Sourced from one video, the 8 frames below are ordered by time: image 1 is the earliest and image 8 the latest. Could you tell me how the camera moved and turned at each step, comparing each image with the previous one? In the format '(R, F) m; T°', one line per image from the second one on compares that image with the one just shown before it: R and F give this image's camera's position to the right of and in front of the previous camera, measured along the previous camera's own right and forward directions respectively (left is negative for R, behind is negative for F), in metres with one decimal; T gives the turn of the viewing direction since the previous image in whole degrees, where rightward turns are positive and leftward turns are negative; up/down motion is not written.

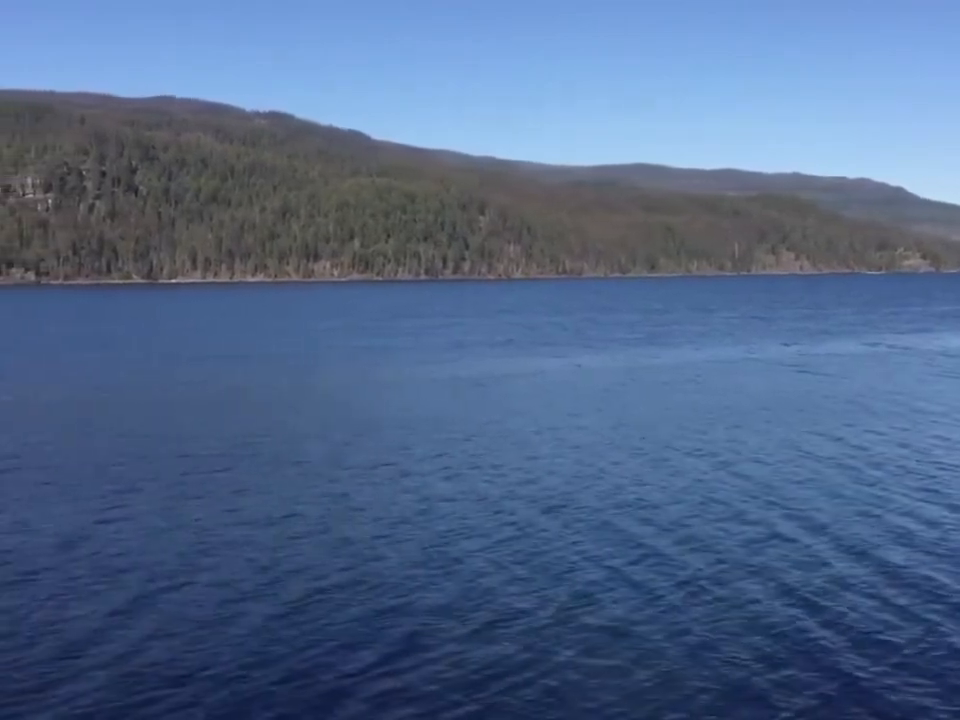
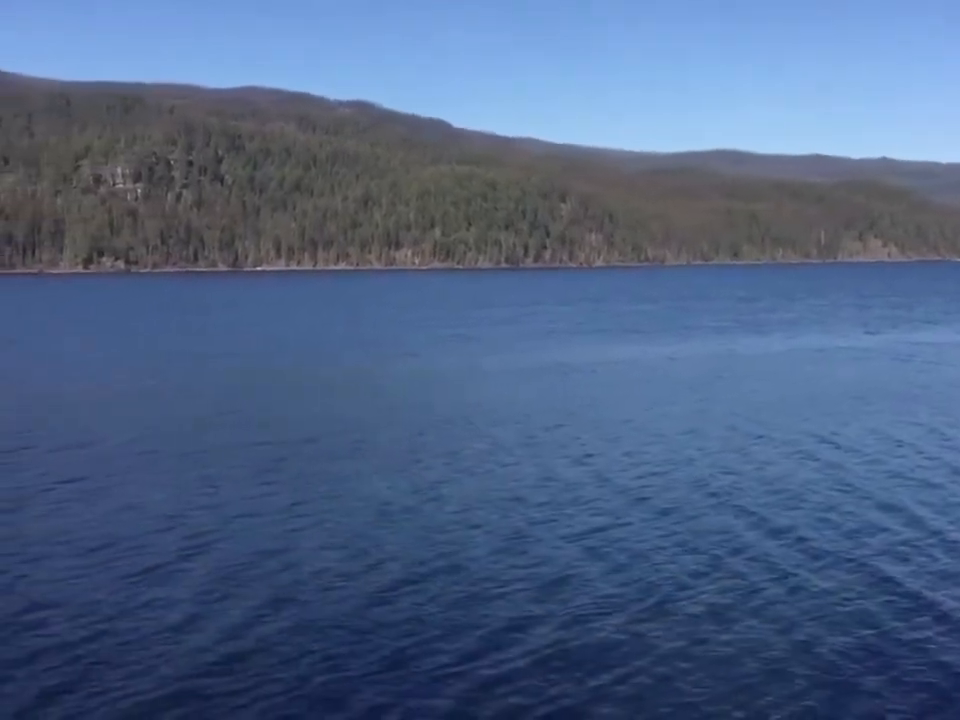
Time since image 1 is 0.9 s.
(-0.2, -0.1) m; -4°
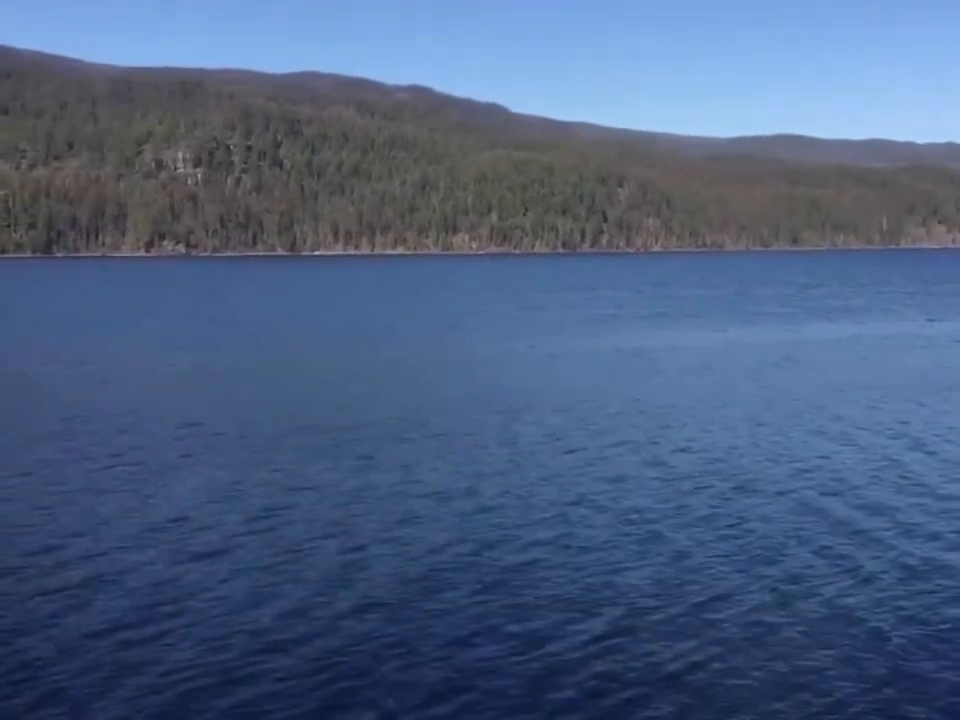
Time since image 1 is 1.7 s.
(0.0, -0.2) m; -3°
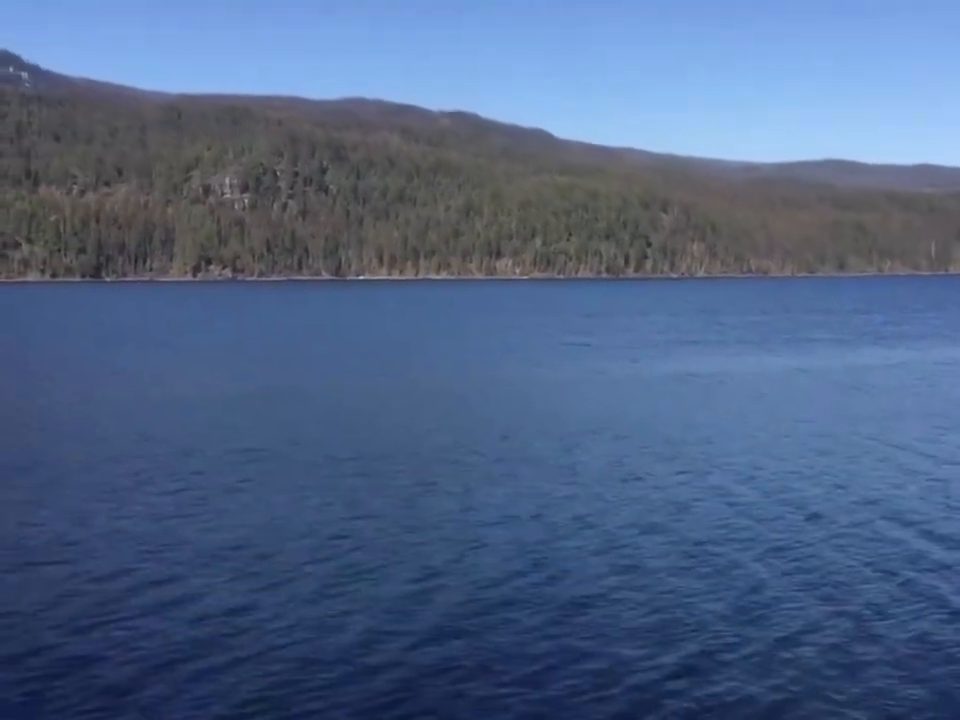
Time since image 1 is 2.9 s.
(+0.7, +0.2) m; -2°
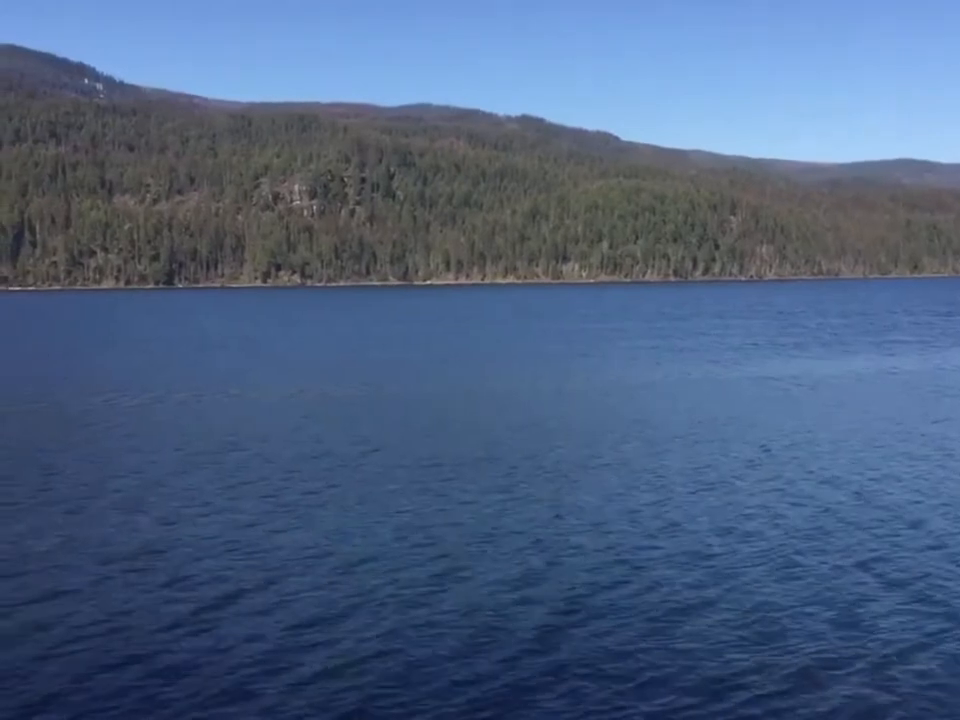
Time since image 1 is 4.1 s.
(+0.4, -0.1) m; -3°
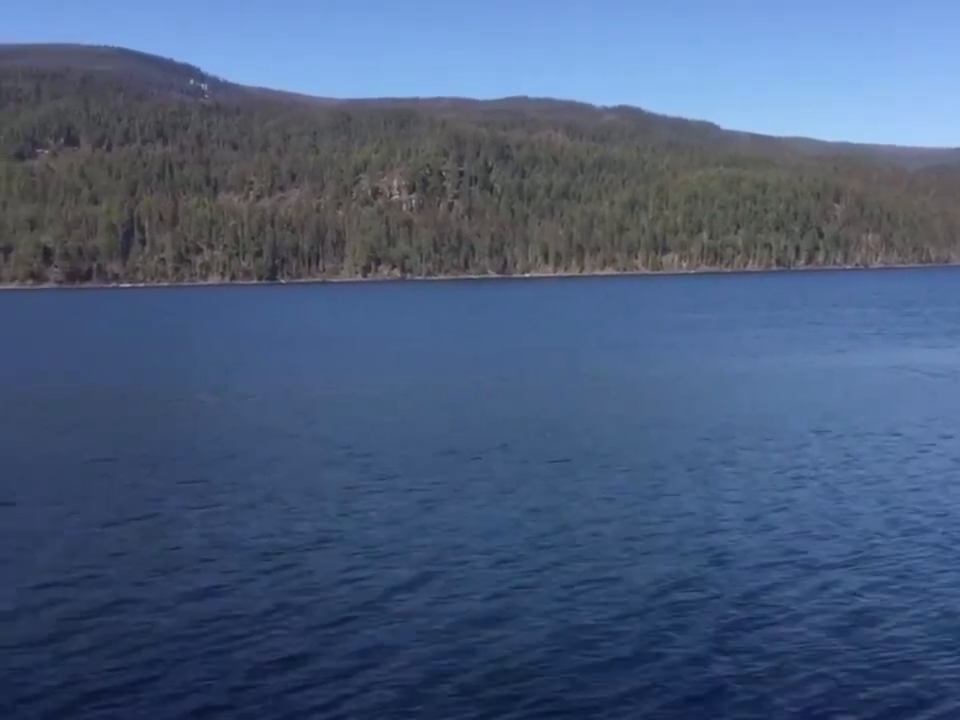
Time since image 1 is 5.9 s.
(+0.4, -0.1) m; -5°
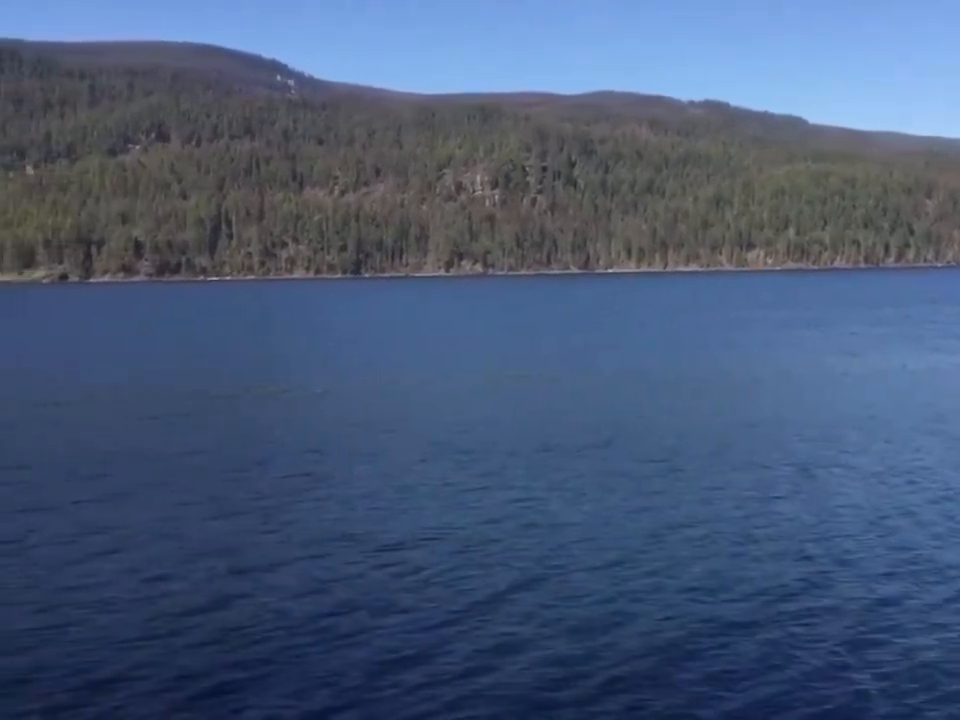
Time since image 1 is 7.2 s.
(0.0, -0.1) m; -4°
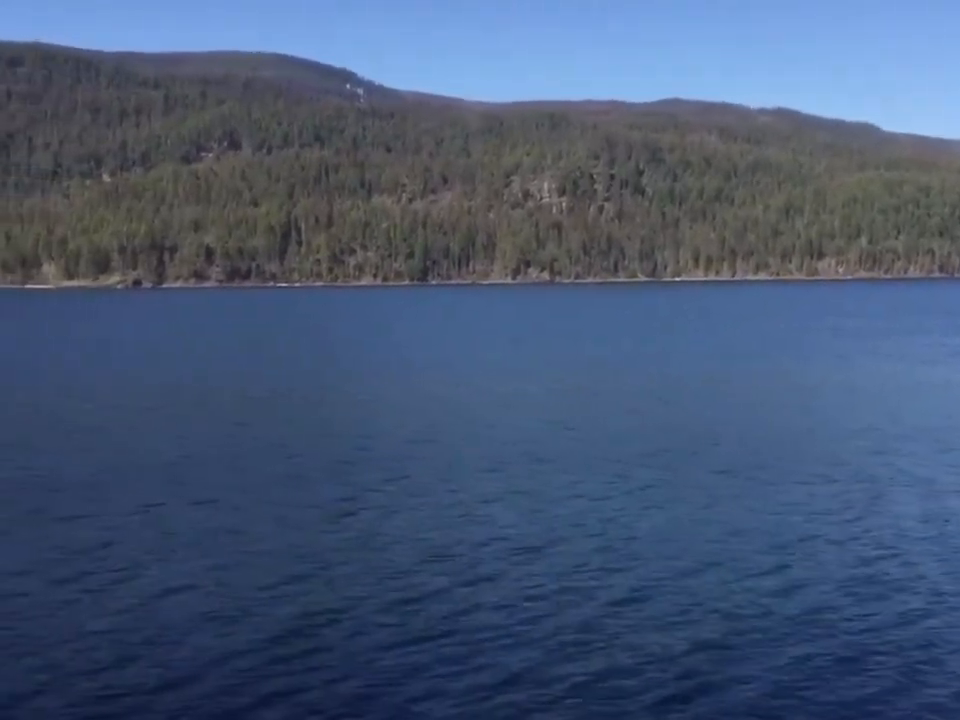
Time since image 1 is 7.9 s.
(-0.5, -0.1) m; -3°
